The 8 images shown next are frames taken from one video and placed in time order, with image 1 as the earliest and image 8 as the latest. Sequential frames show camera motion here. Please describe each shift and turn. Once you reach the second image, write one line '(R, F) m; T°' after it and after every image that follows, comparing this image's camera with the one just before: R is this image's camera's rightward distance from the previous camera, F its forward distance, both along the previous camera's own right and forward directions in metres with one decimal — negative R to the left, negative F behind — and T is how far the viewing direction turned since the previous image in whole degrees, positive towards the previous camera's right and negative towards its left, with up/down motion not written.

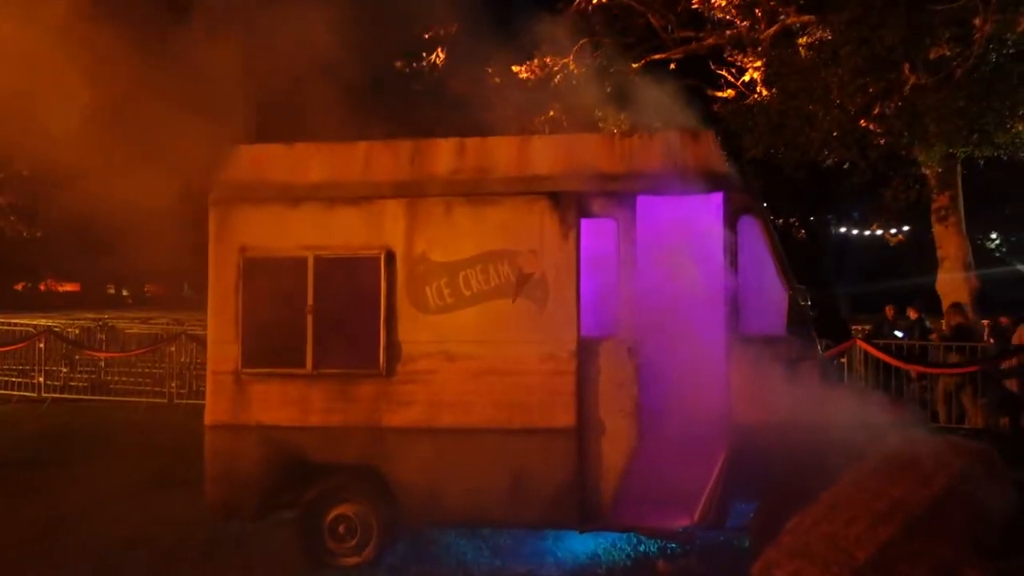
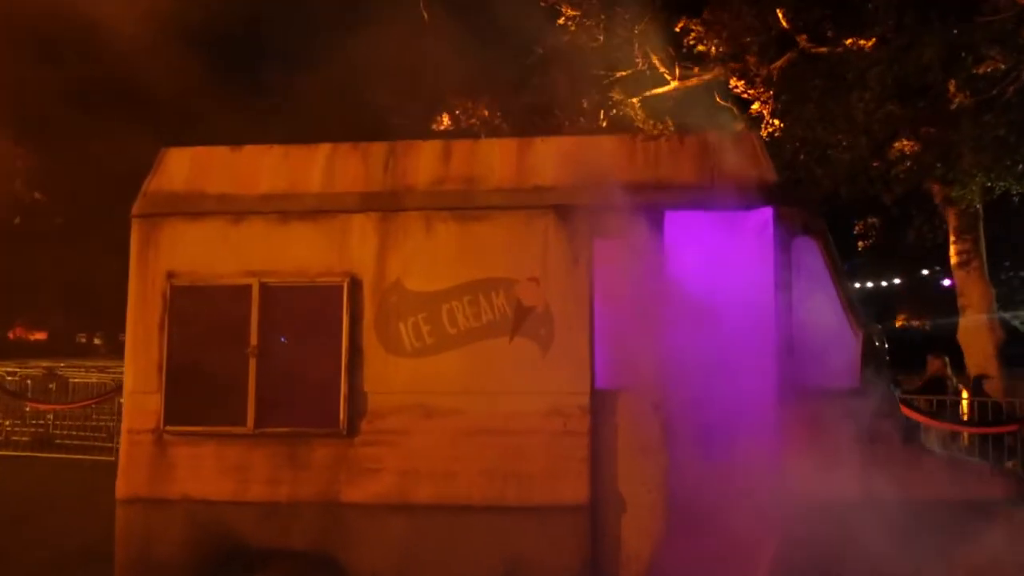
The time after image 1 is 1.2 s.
(-0.1, +1.4) m; +1°
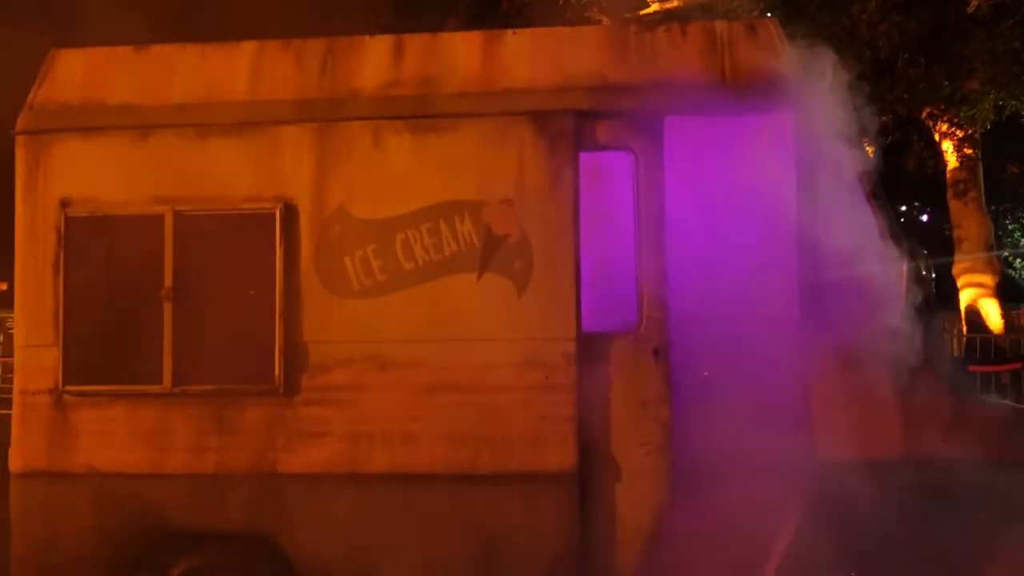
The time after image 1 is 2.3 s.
(0.0, +1.0) m; +2°
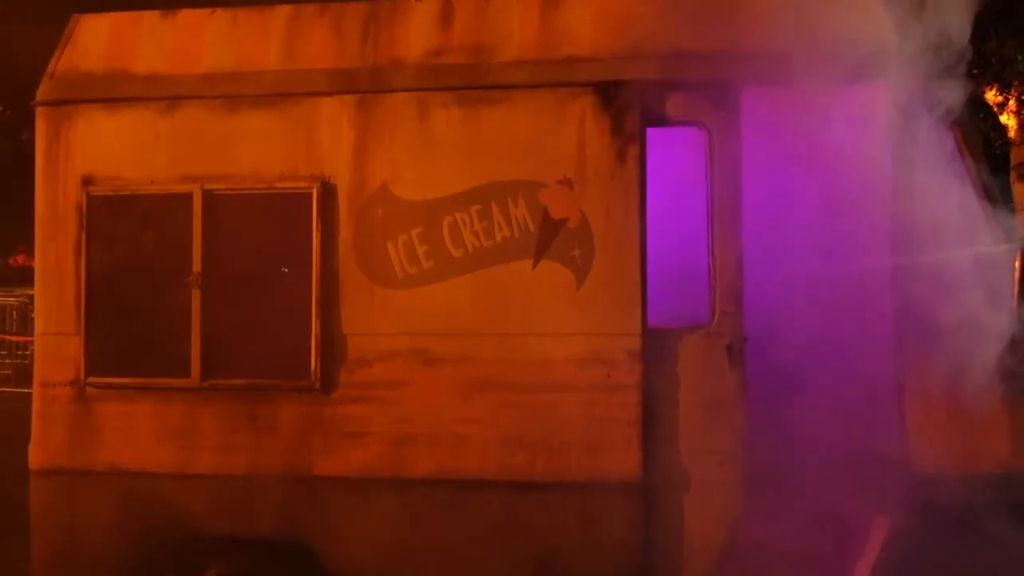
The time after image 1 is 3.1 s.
(-0.1, +0.4) m; -2°
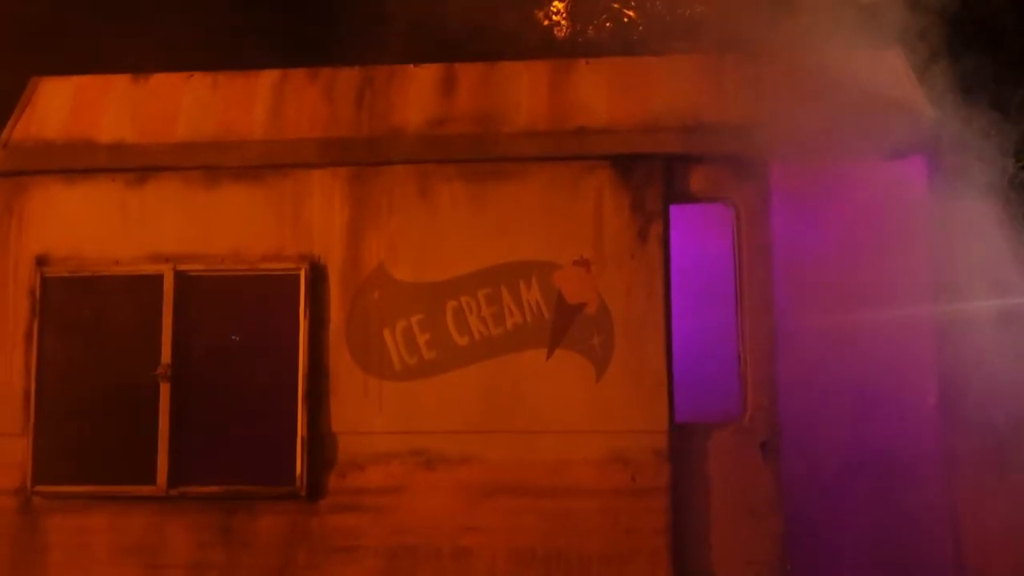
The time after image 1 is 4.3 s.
(-0.3, +0.4) m; +3°
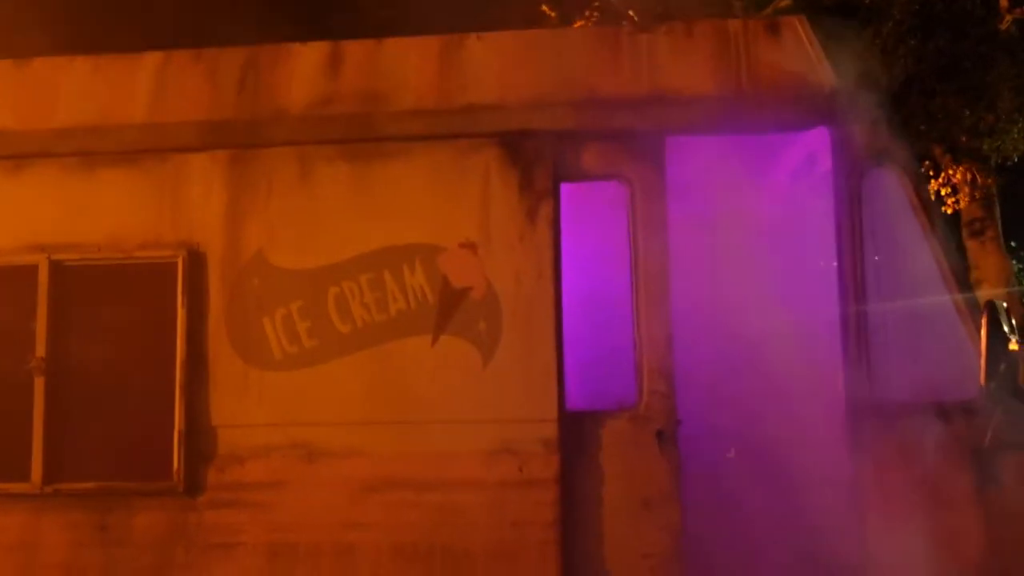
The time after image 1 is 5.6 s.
(+0.5, +0.2) m; -1°
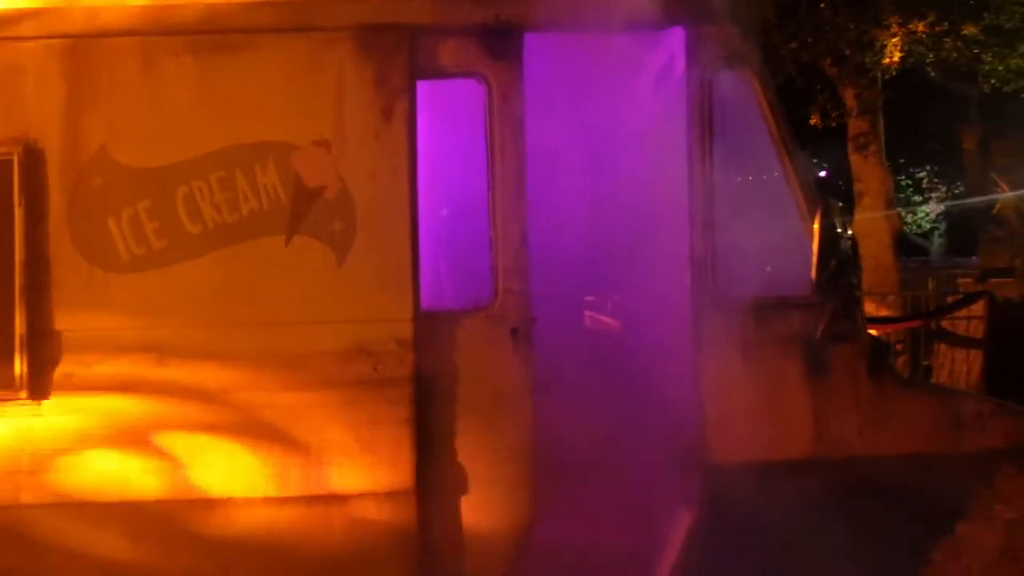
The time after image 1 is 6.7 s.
(+0.2, 0.0) m; +6°
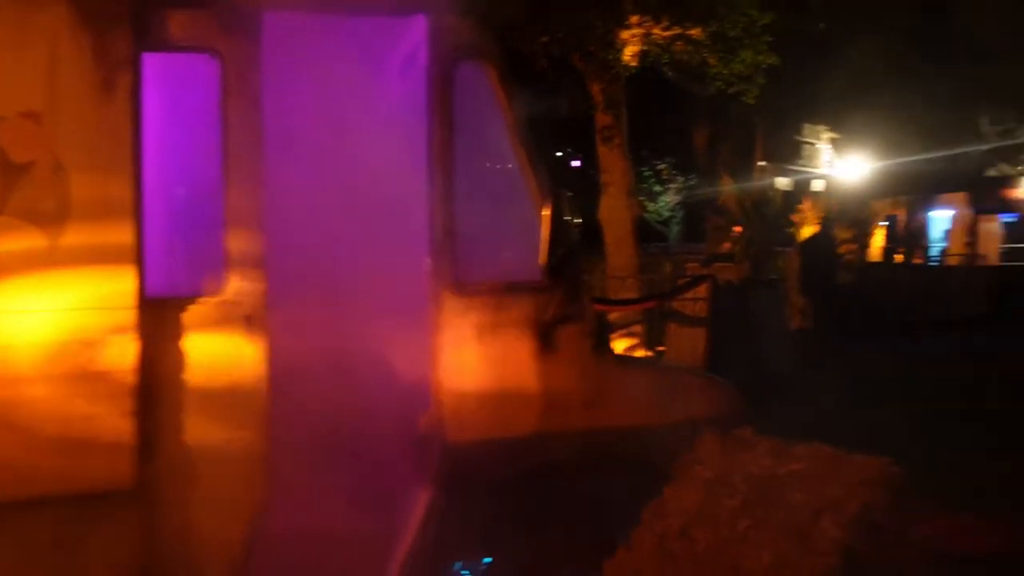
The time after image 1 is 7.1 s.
(+0.1, 0.0) m; +15°
